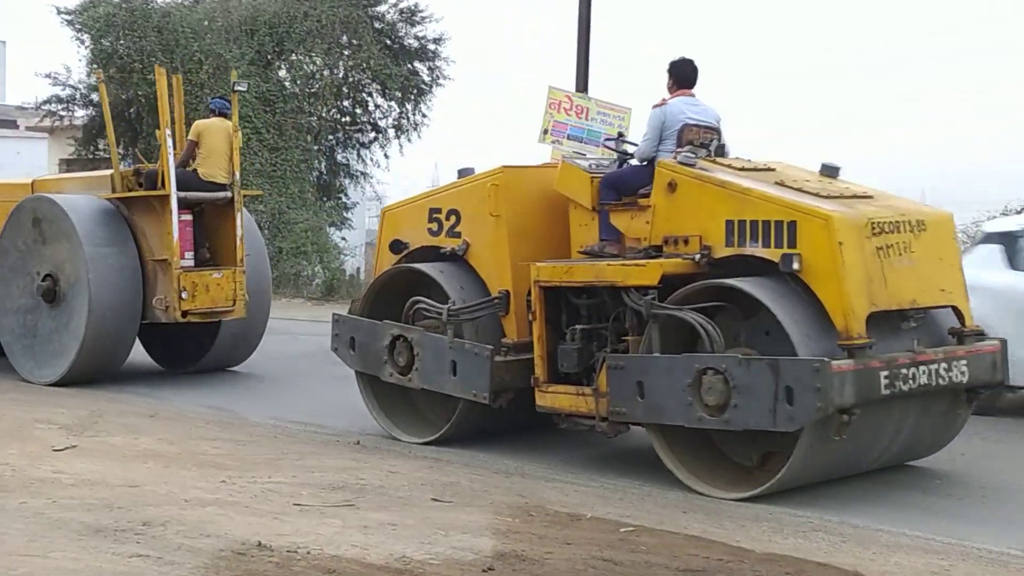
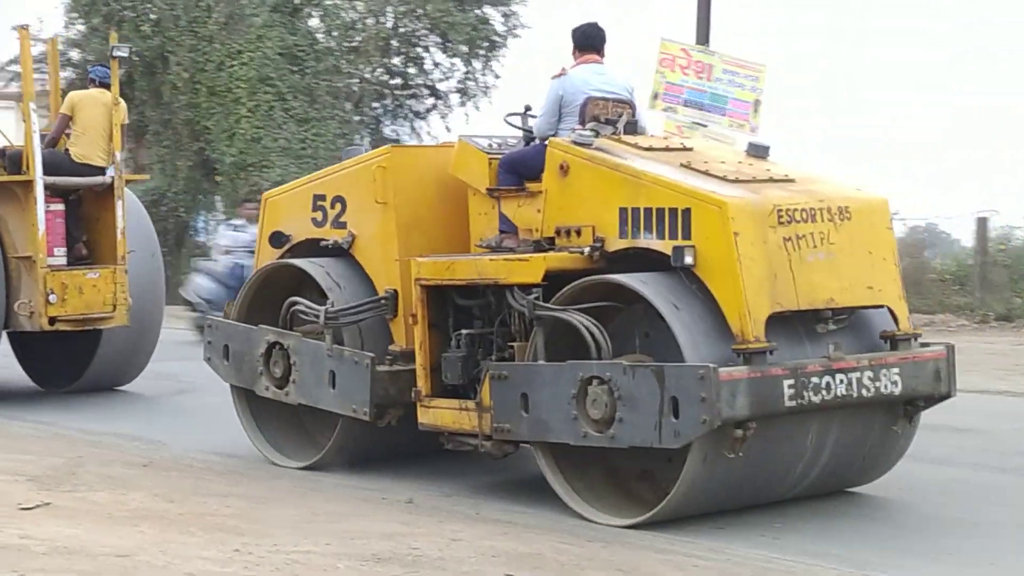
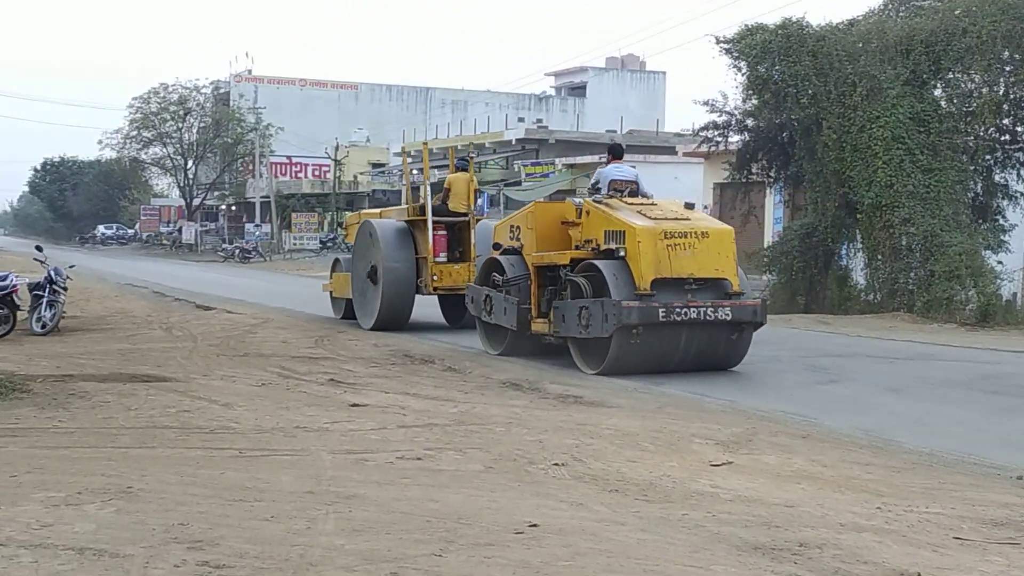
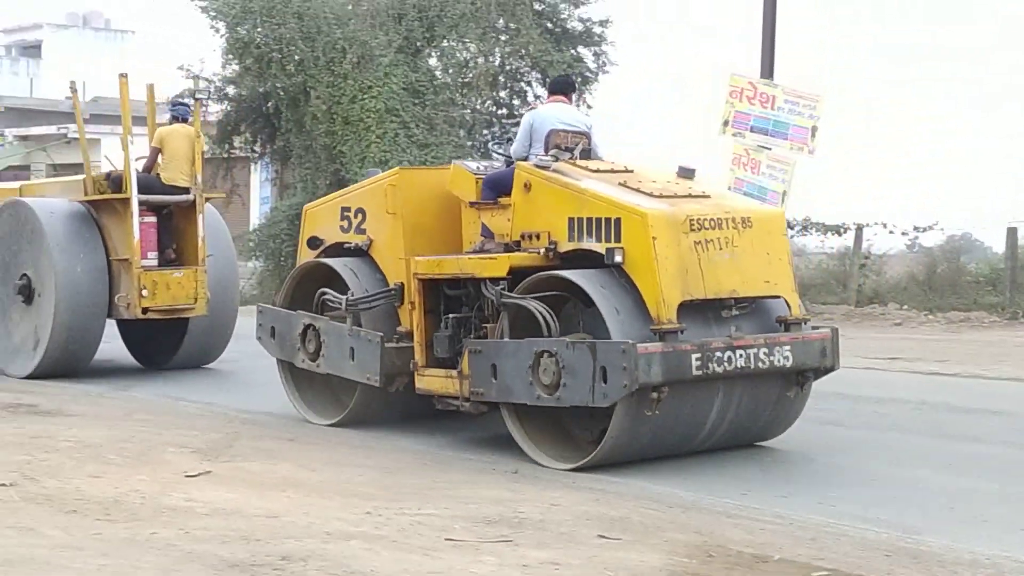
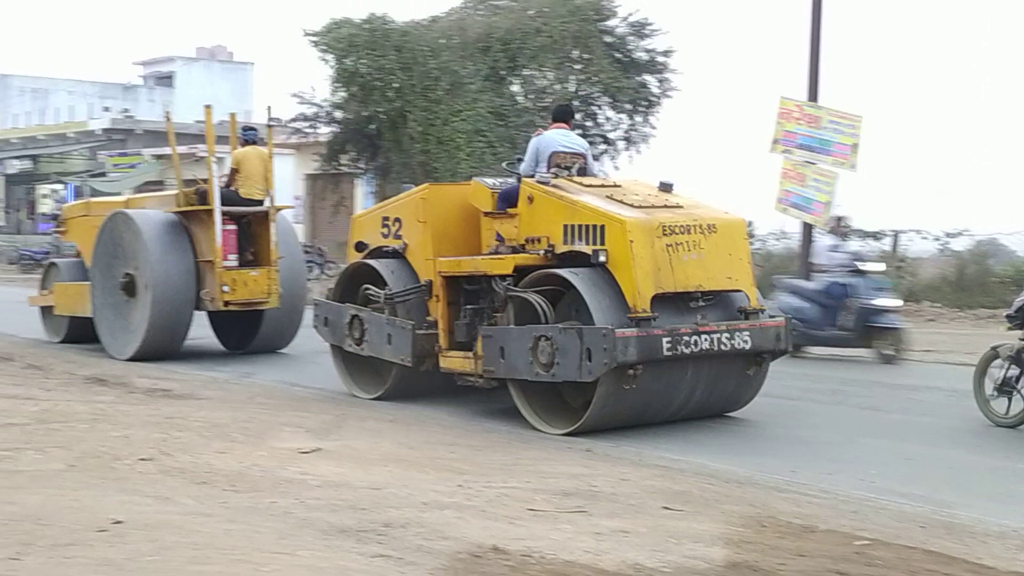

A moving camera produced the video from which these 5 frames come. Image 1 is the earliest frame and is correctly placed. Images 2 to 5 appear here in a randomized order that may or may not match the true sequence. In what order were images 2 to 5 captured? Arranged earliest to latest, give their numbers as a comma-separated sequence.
2, 4, 5, 3
